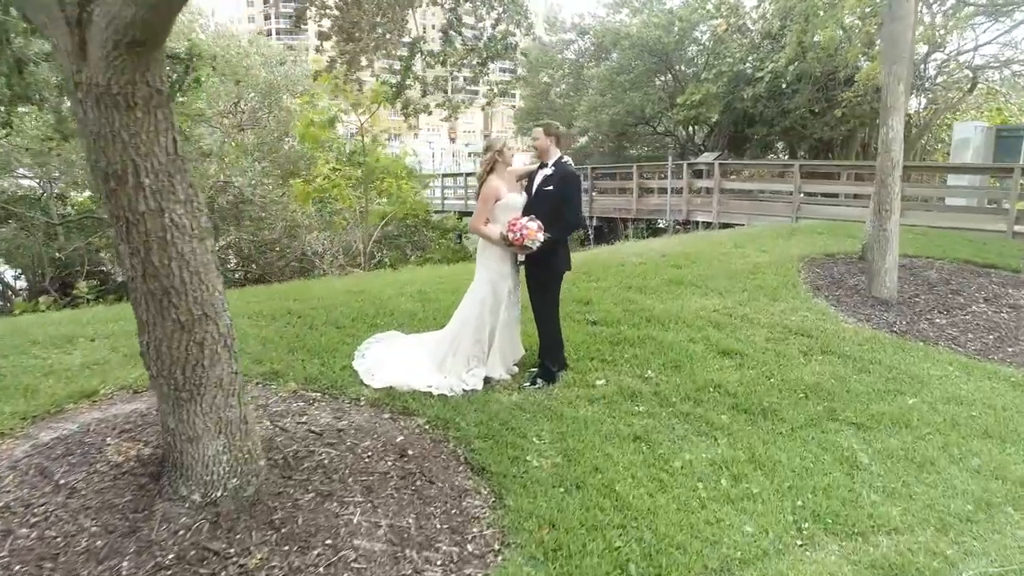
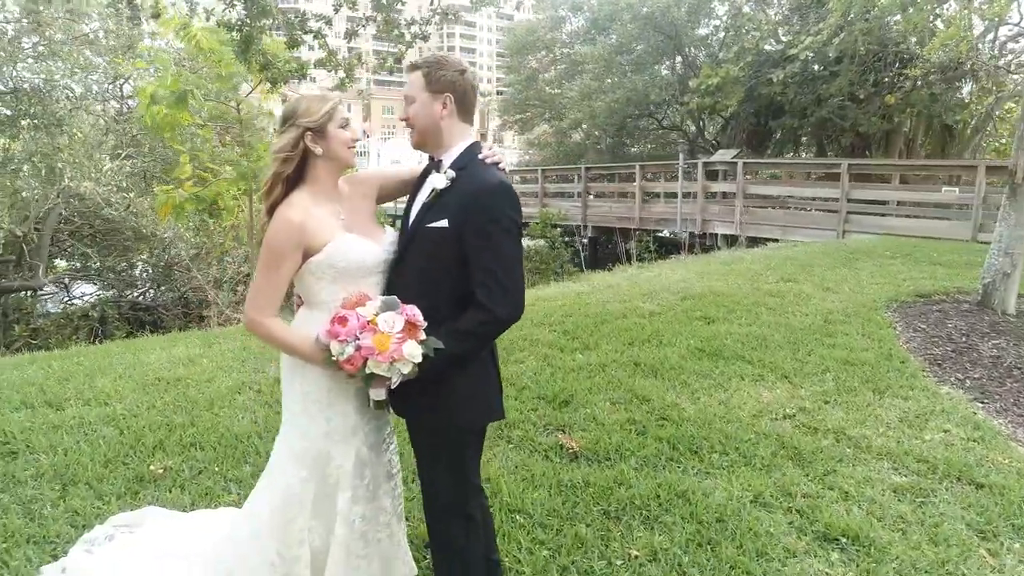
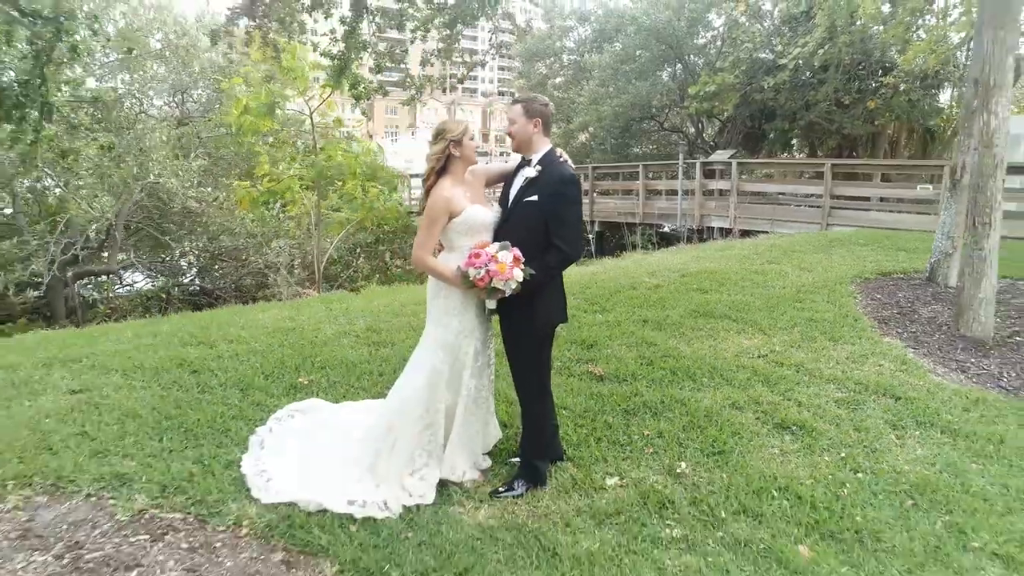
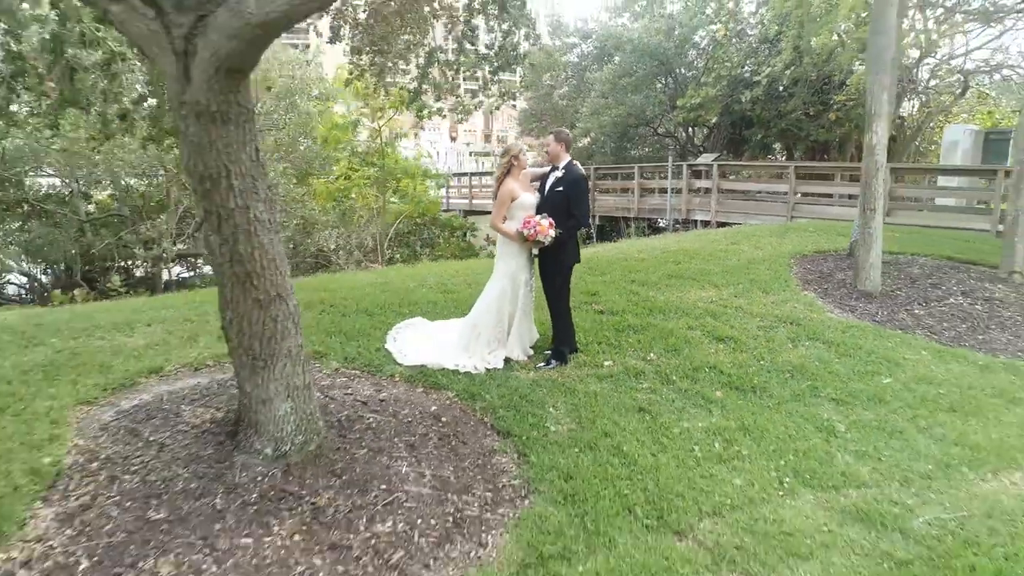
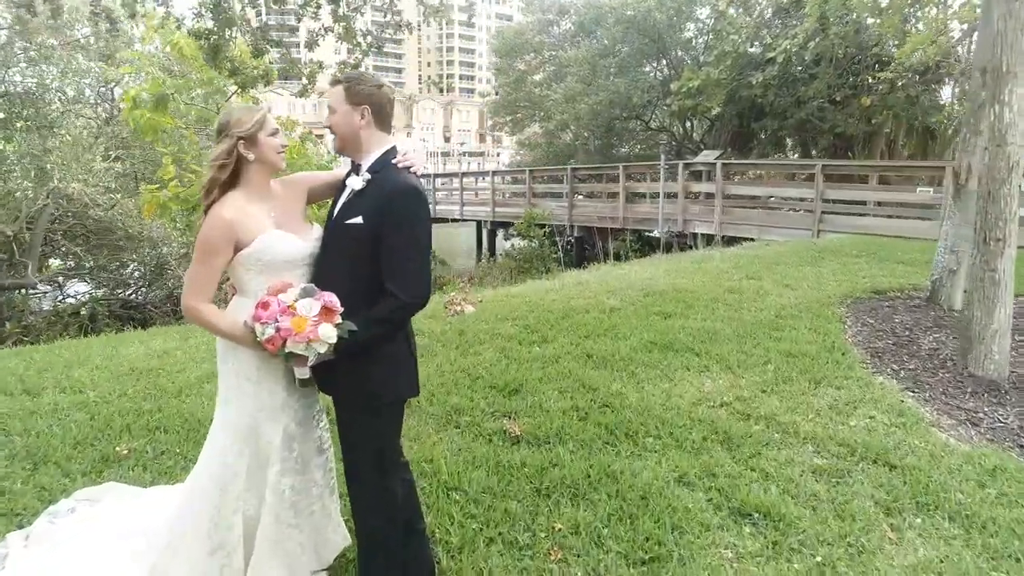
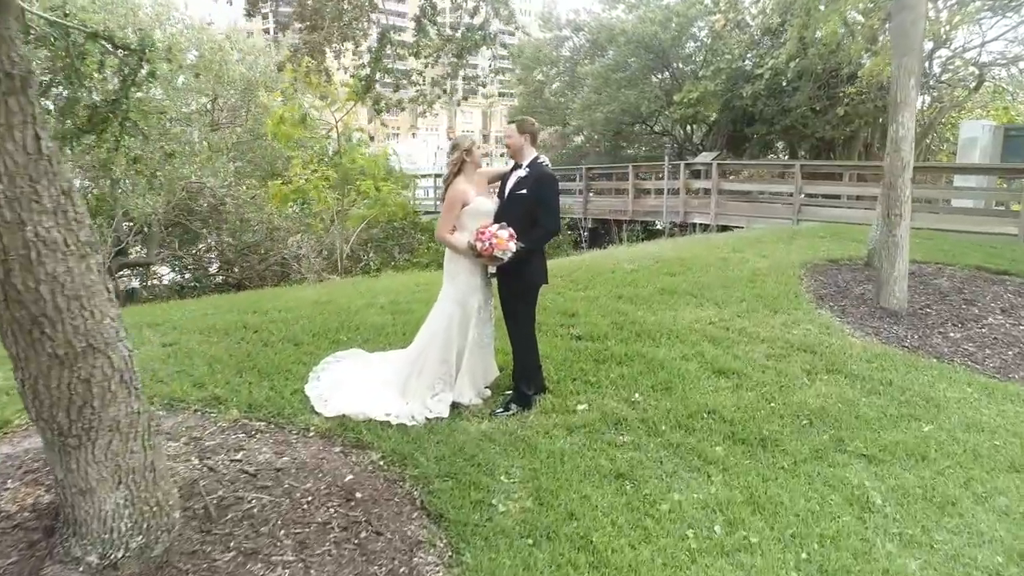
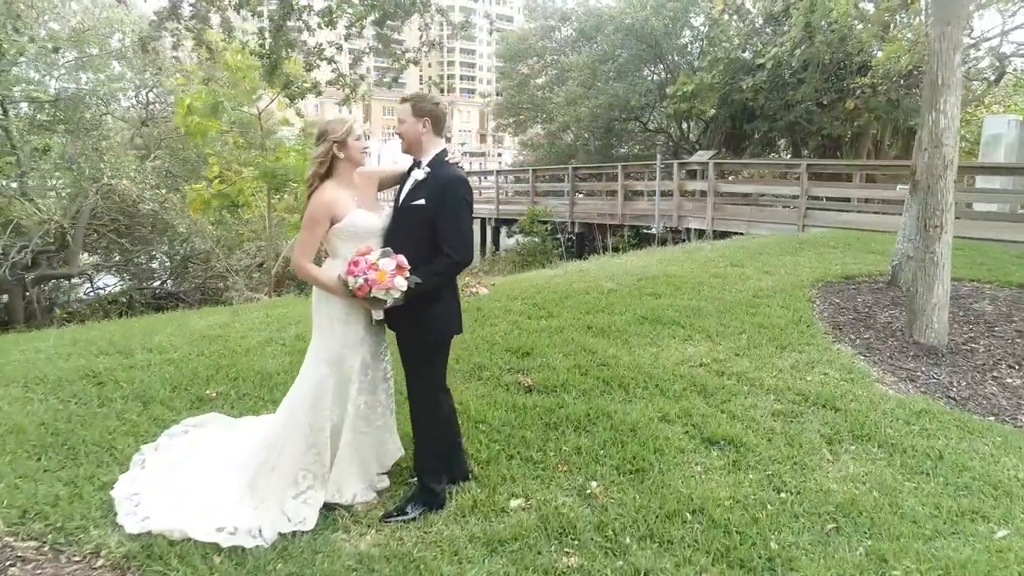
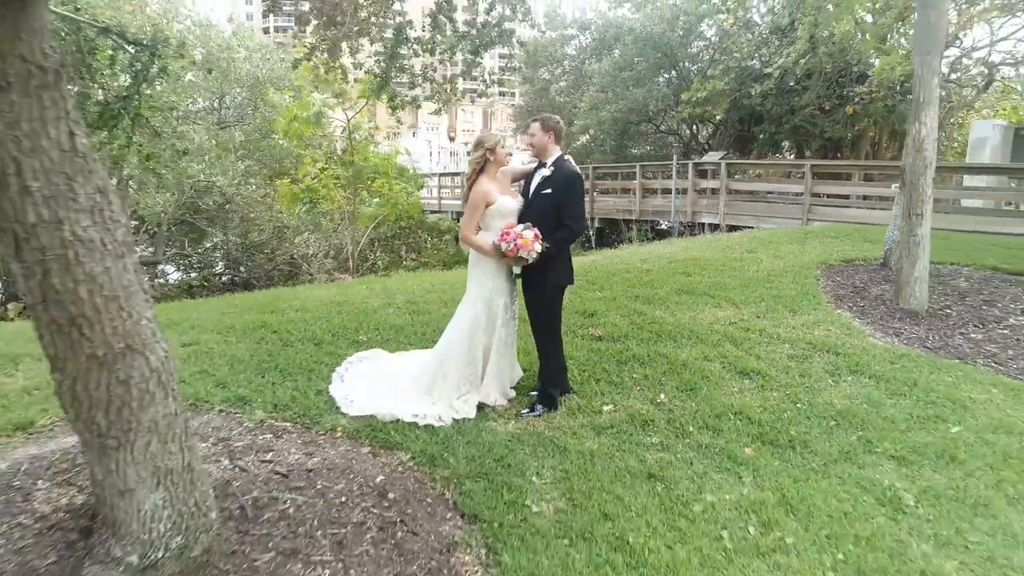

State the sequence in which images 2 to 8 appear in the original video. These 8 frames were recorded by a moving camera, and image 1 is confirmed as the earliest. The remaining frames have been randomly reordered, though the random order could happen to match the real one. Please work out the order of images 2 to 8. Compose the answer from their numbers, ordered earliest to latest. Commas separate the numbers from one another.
6, 7, 5, 2, 3, 8, 4
